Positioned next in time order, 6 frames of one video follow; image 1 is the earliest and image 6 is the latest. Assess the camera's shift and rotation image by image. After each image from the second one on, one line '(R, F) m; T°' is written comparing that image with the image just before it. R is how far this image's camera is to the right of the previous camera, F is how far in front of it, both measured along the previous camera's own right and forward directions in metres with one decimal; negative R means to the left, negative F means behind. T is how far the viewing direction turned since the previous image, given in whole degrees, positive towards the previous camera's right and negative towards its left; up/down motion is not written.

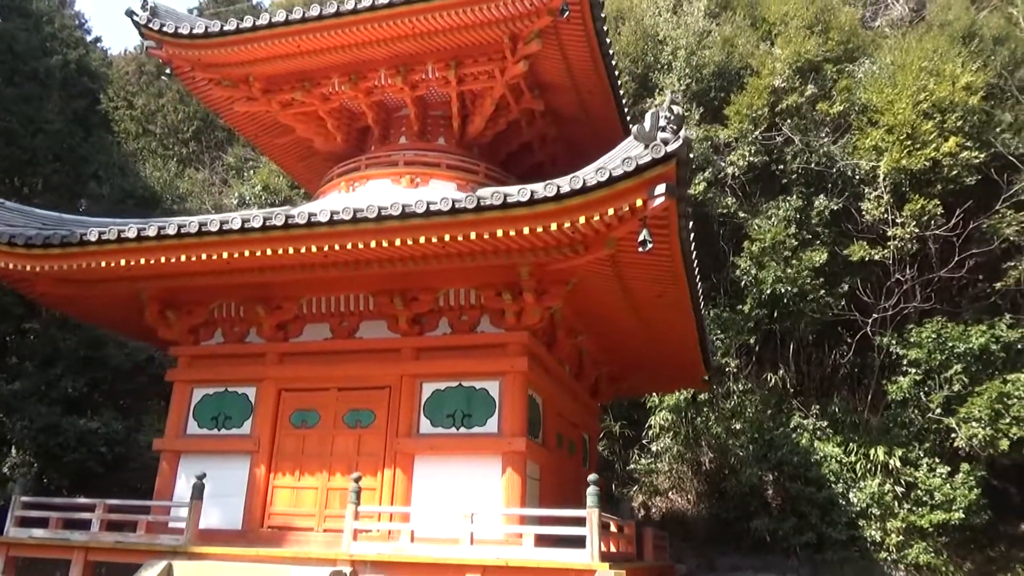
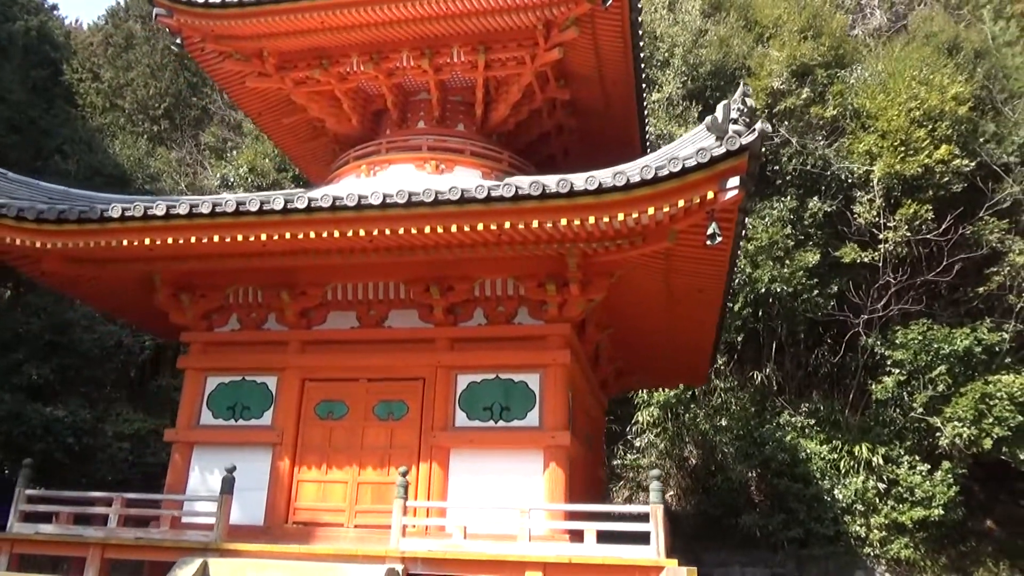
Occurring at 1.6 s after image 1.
(-0.9, +0.2) m; +4°
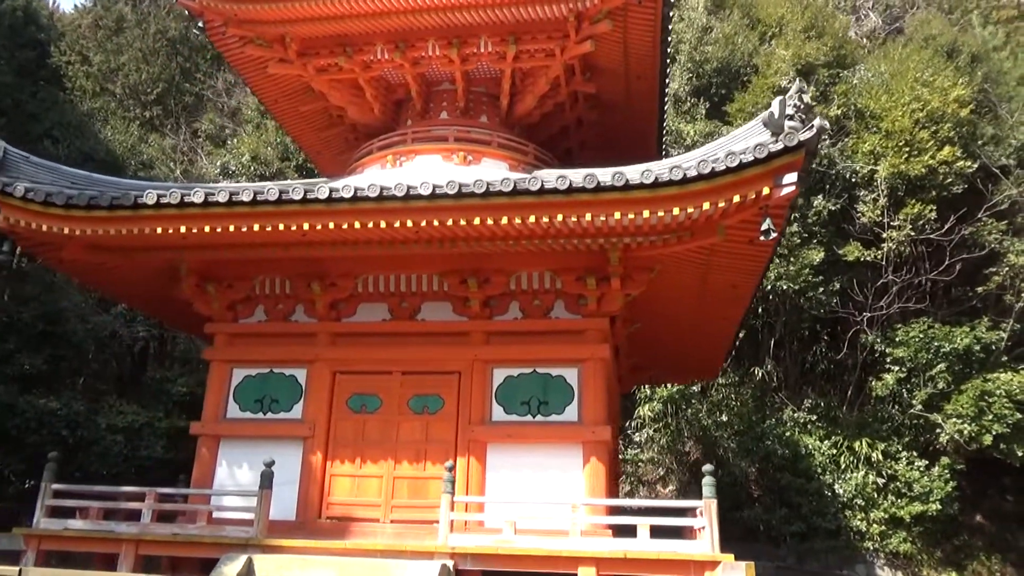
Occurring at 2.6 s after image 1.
(-0.6, +0.1) m; +2°
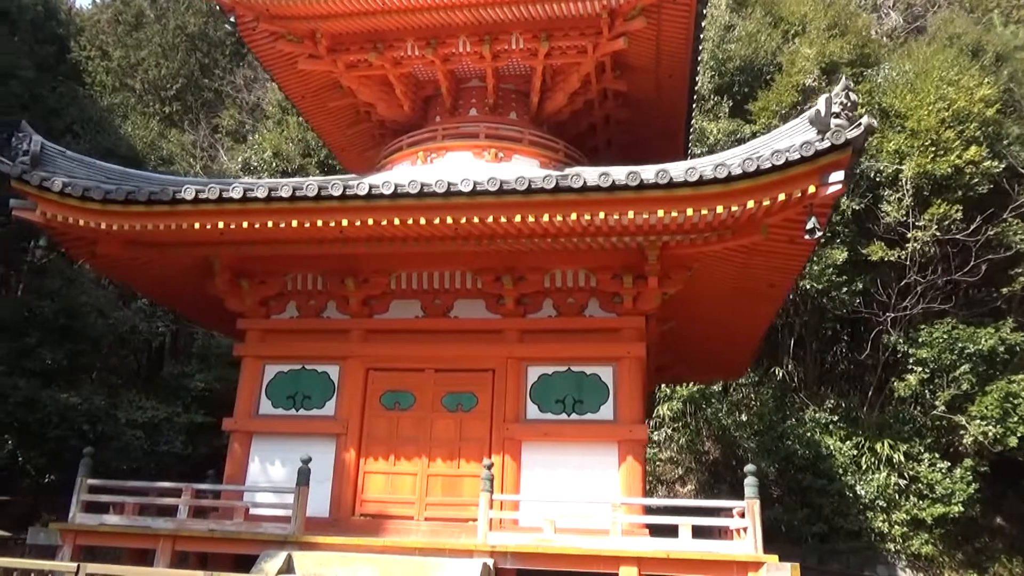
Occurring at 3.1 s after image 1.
(-0.3, 0.0) m; 0°
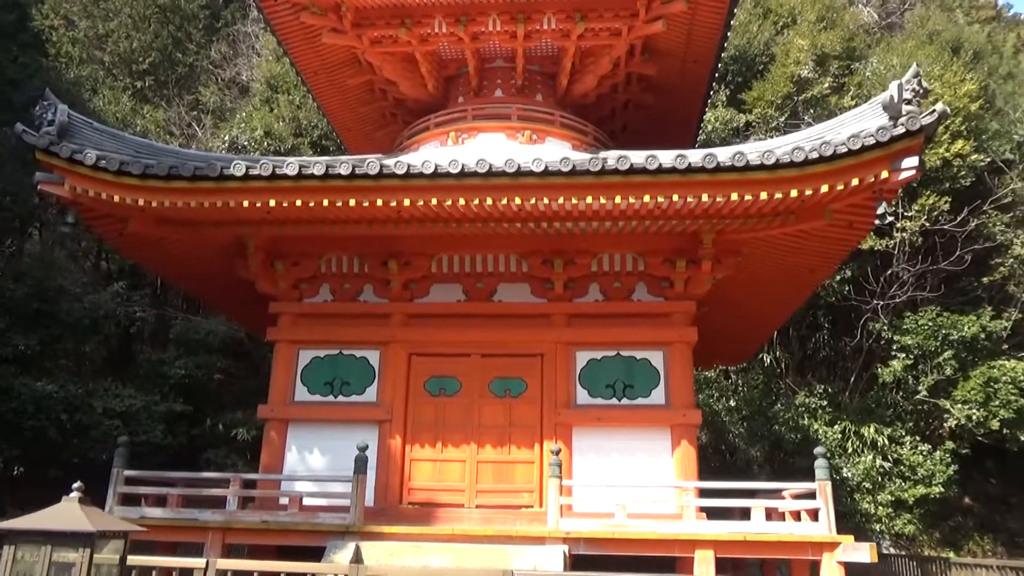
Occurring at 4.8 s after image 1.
(-0.9, +0.1) m; +4°
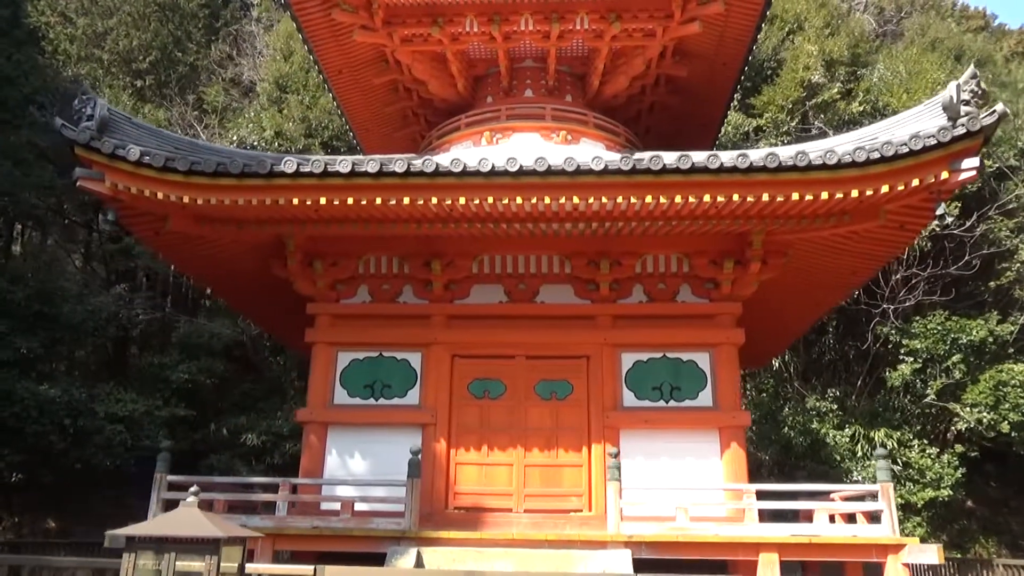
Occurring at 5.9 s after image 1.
(-0.6, +0.1) m; +2°
